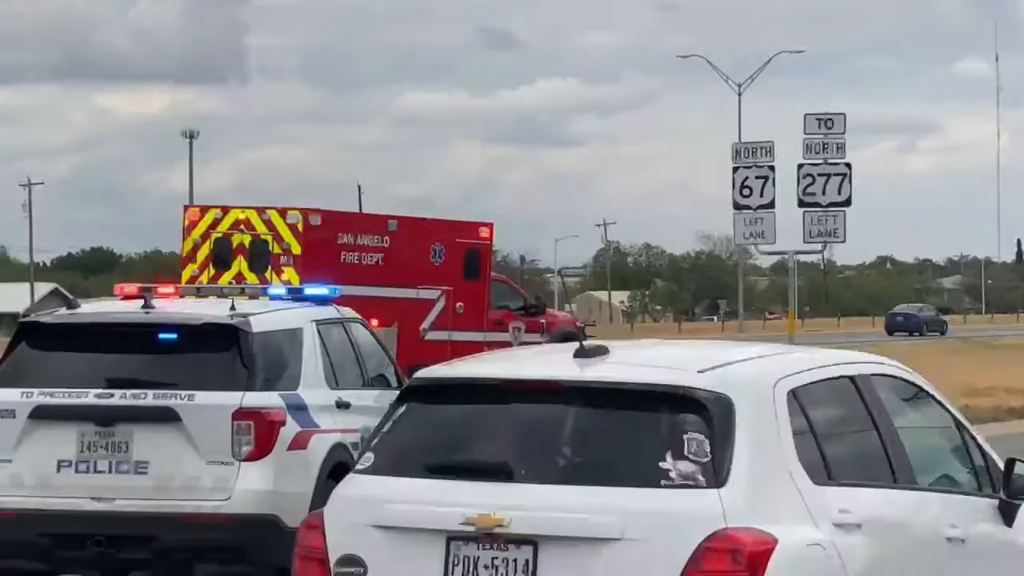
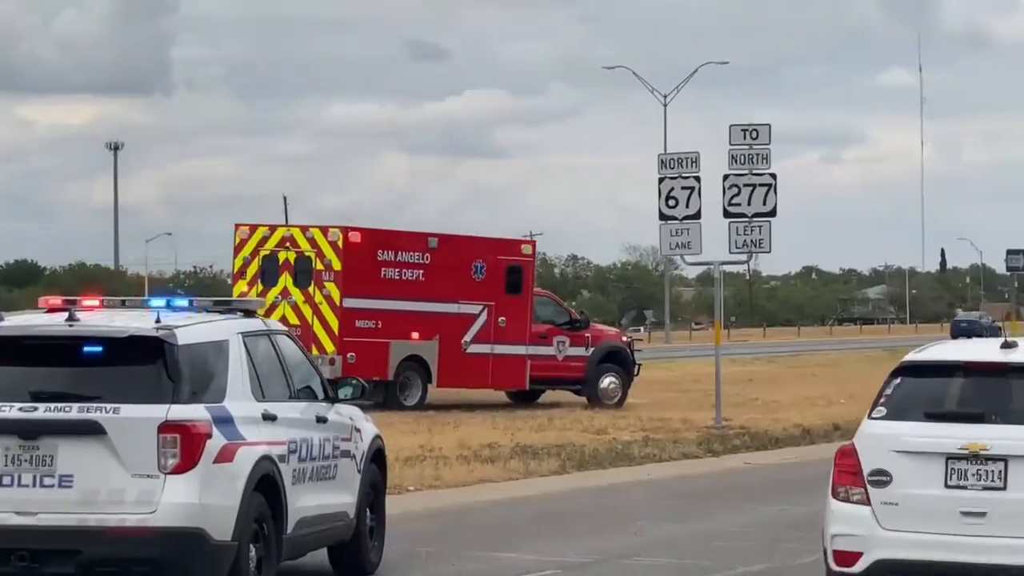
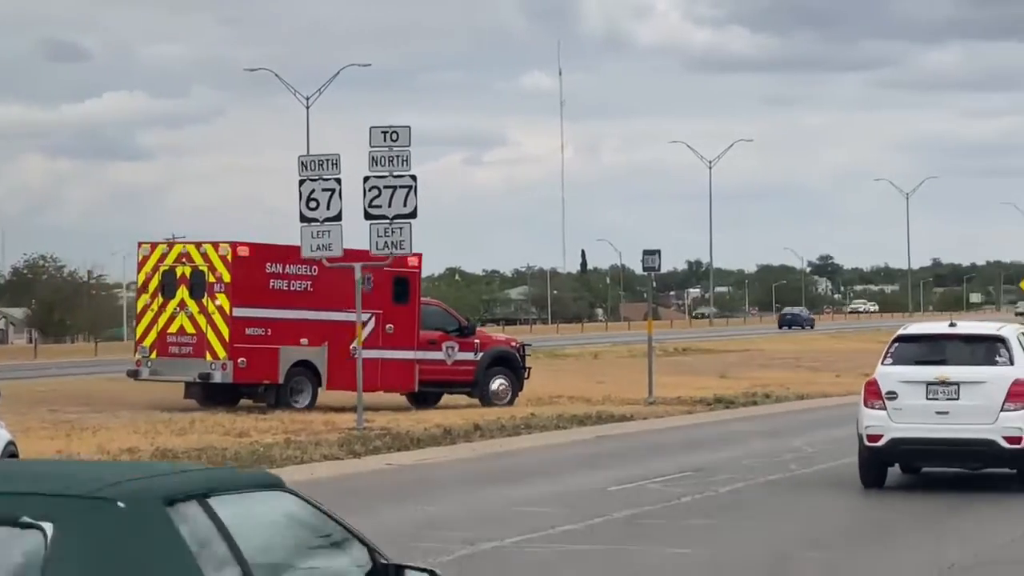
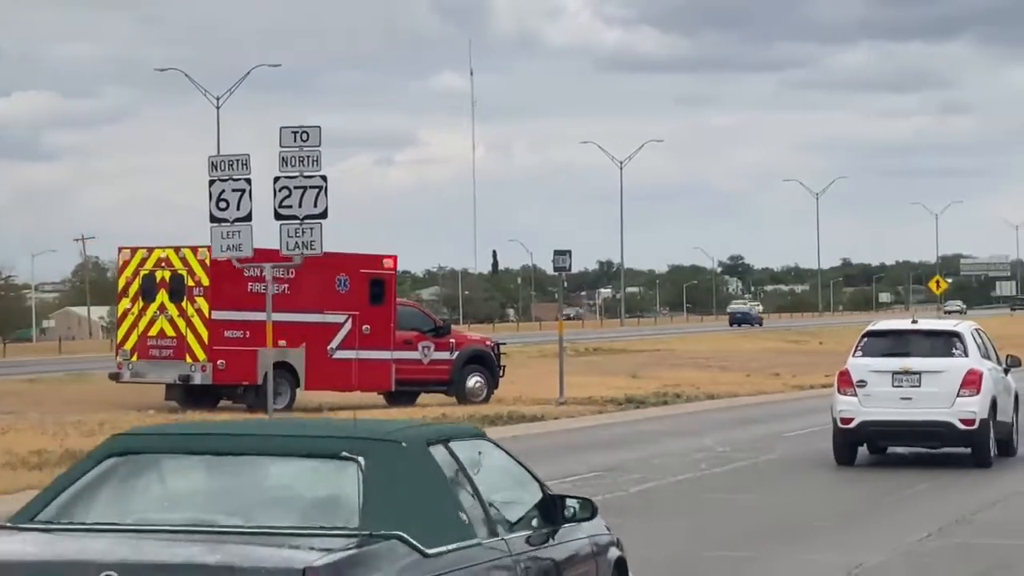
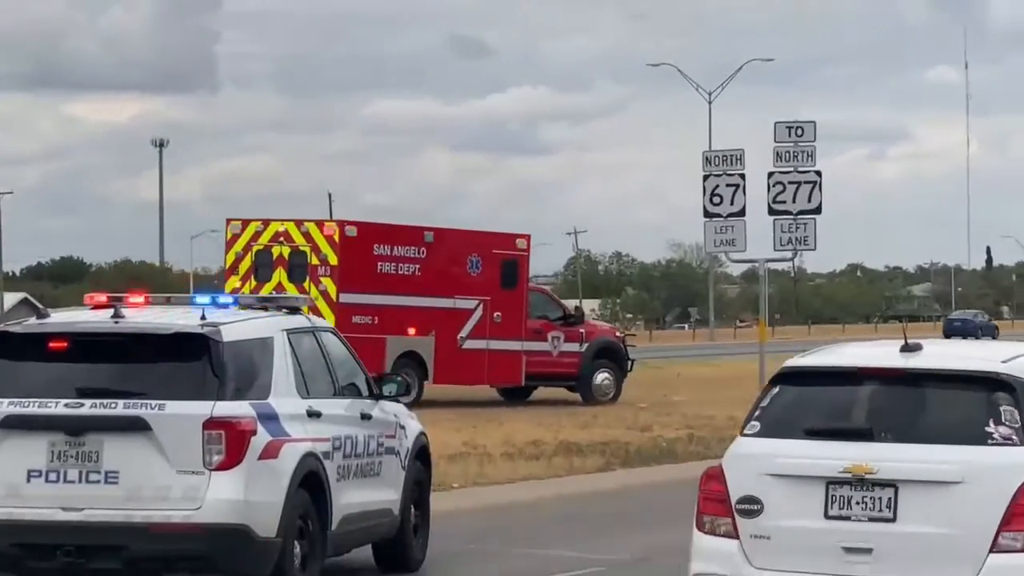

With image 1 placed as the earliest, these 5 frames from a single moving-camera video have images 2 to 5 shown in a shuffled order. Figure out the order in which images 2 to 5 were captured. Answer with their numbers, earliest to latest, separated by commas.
5, 2, 3, 4
